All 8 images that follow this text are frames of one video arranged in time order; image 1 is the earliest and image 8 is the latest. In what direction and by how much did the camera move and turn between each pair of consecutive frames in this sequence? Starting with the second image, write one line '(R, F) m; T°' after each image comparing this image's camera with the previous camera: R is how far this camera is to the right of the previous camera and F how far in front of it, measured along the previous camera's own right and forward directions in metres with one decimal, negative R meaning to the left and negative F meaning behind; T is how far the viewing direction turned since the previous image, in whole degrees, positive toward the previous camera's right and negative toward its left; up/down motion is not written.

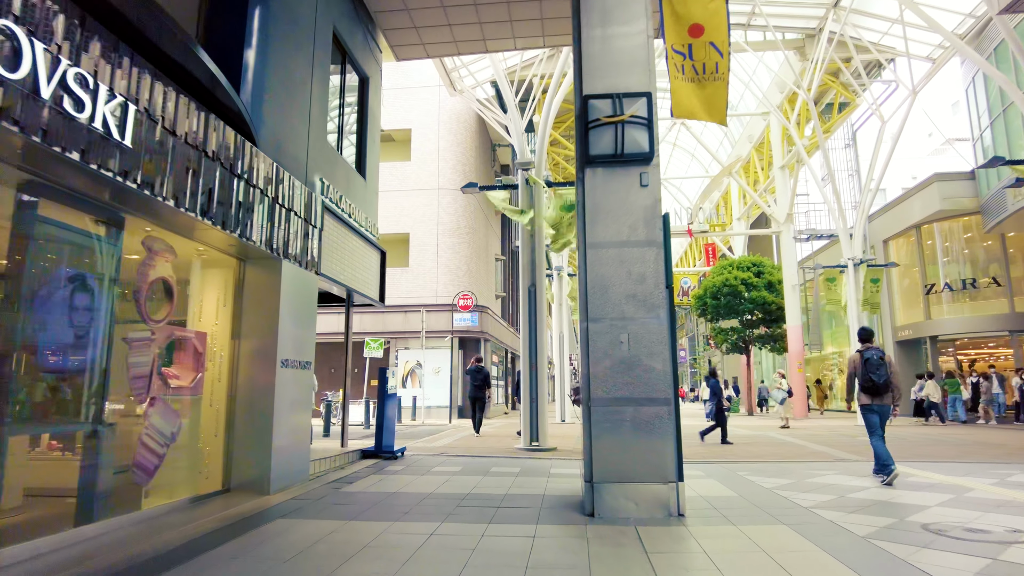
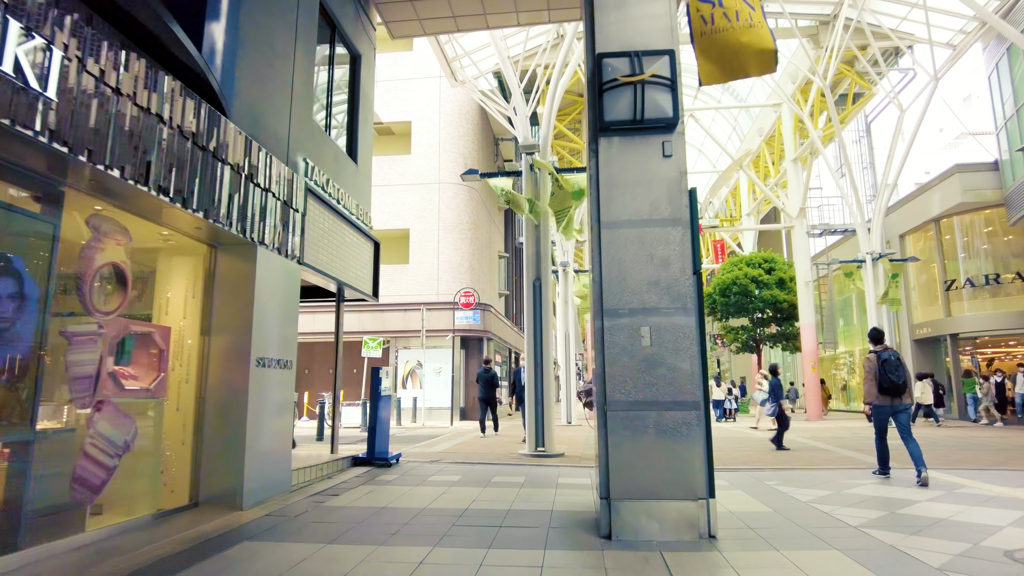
(0.0, +0.9) m; 0°
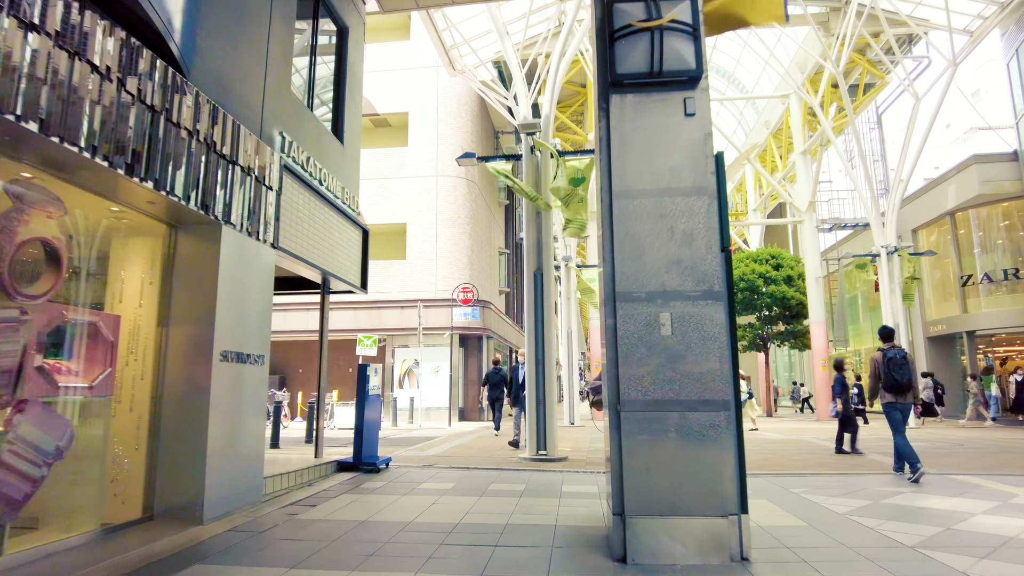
(0.0, +0.8) m; 0°
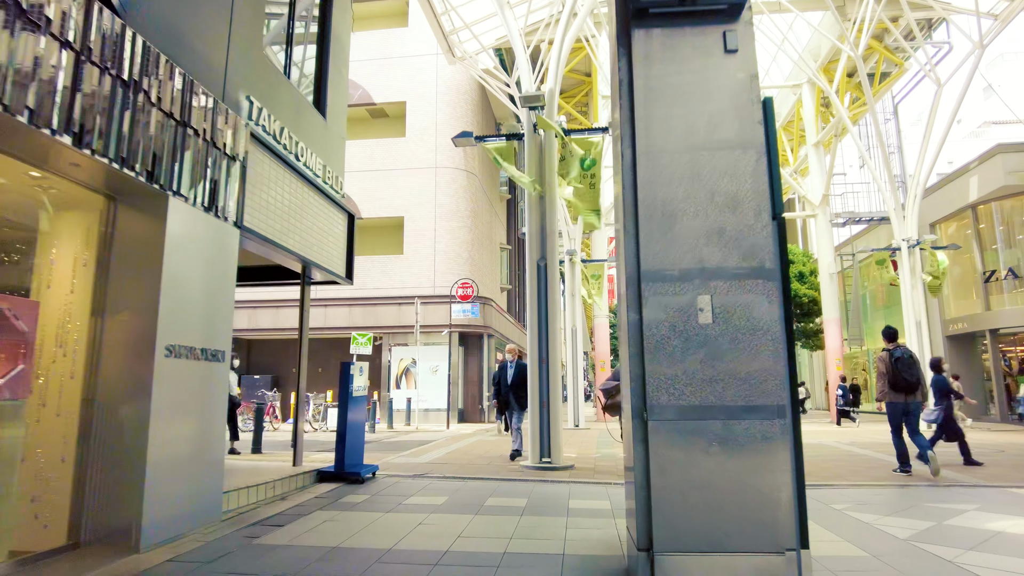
(0.0, +1.0) m; 0°
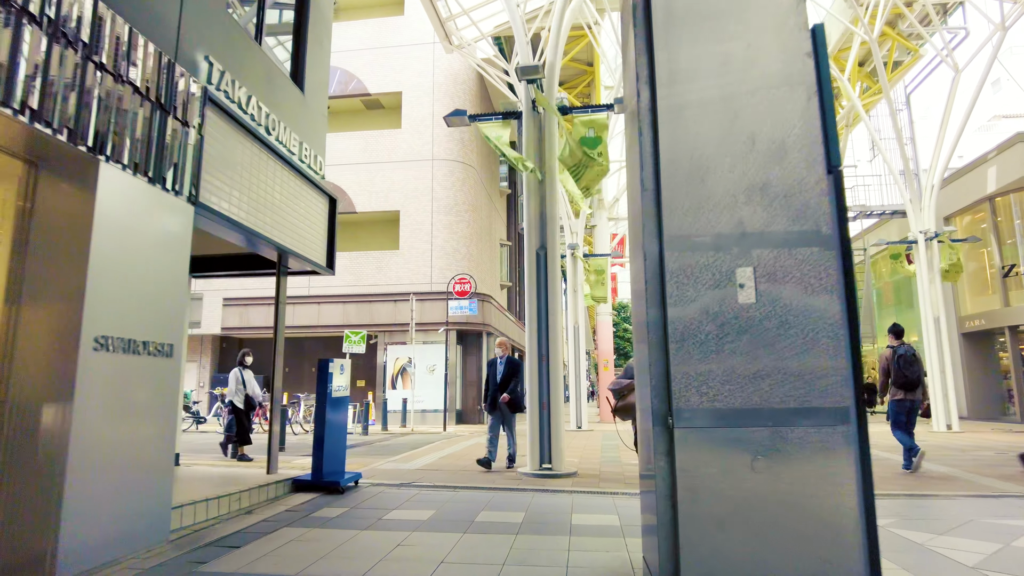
(+0.1, +0.8) m; 0°
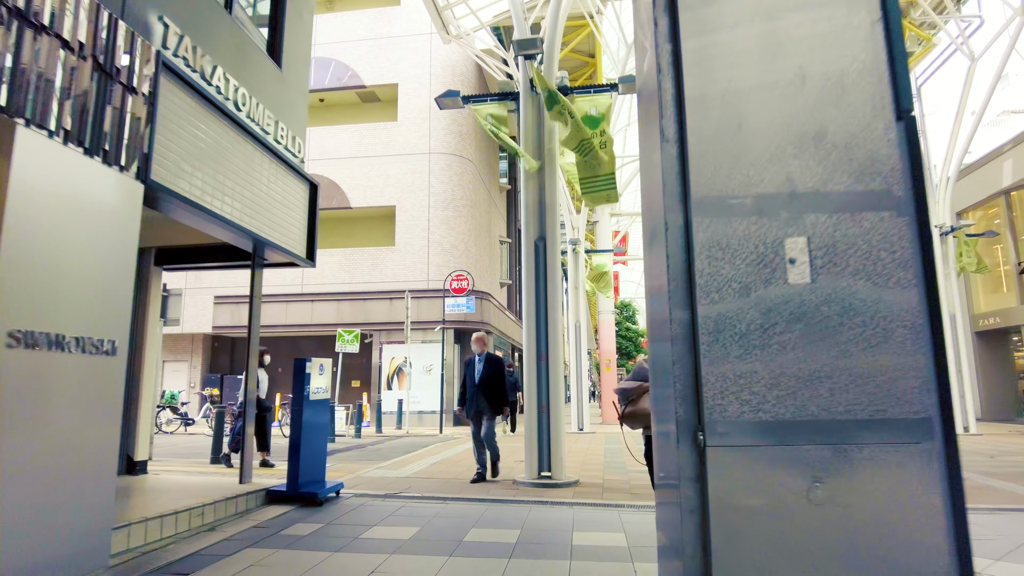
(+0.1, +0.7) m; 0°
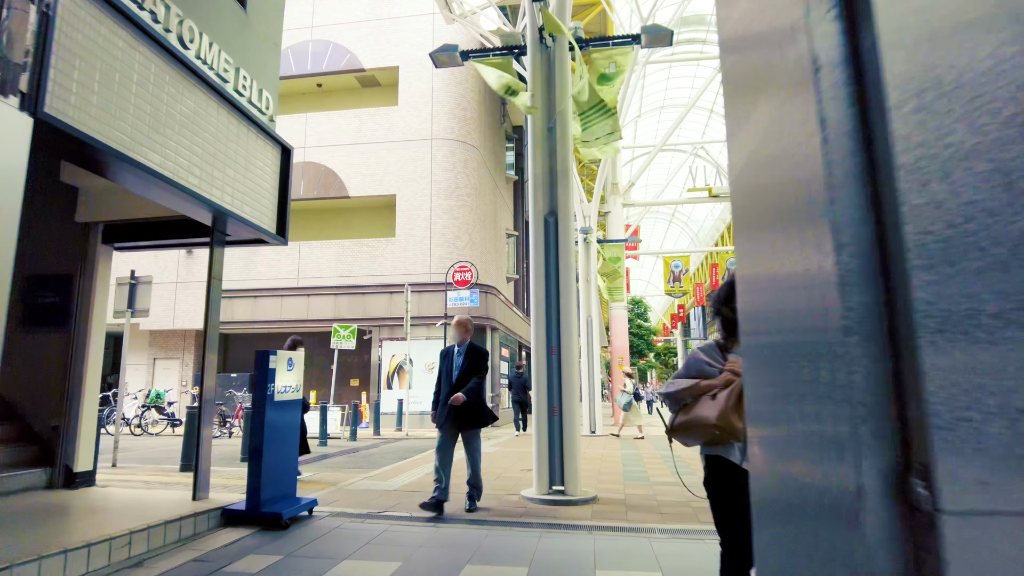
(0.0, +1.2) m; -1°
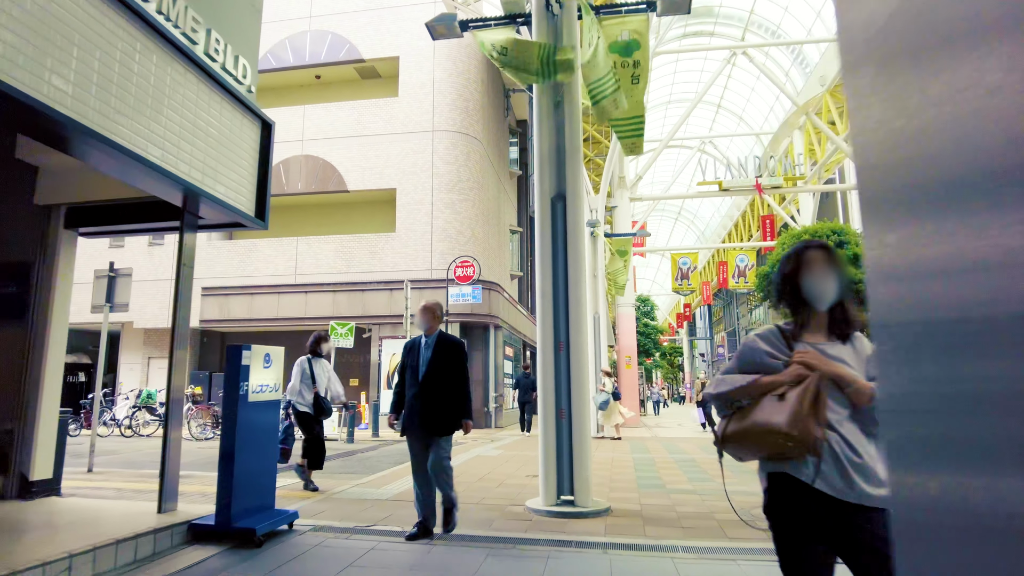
(0.0, +0.6) m; 0°
